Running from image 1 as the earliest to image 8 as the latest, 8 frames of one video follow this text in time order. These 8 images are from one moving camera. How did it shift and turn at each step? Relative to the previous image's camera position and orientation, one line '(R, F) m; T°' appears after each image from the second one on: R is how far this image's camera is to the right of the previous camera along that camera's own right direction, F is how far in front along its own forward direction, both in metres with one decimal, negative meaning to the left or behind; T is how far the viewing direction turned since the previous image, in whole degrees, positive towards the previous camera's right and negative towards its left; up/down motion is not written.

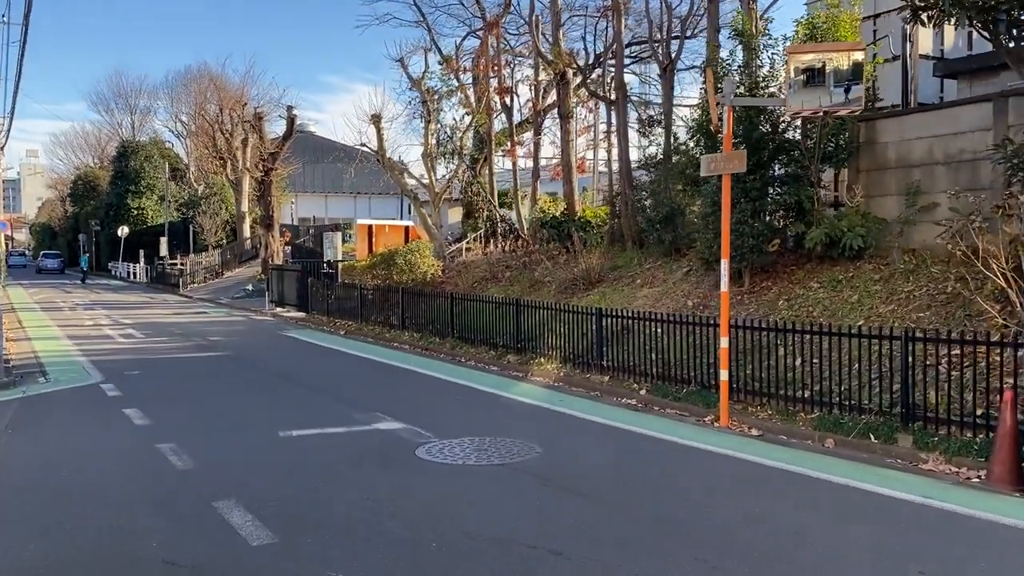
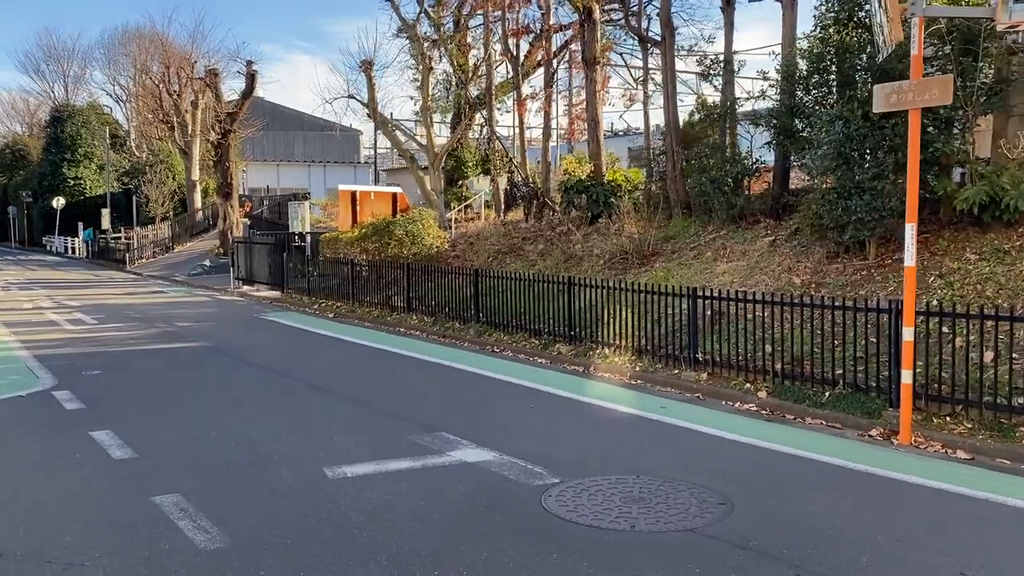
(-1.5, +2.7) m; +4°
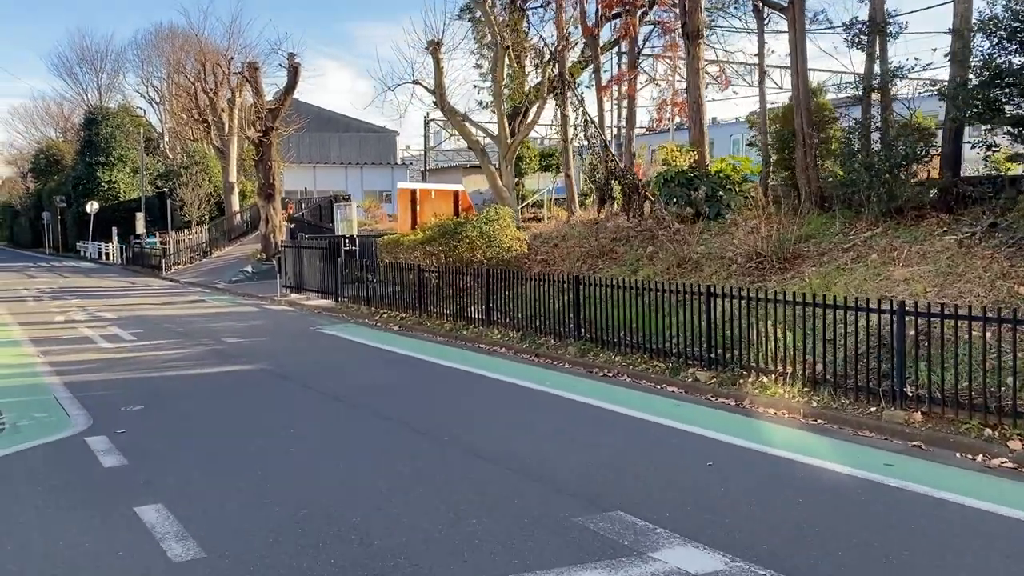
(-1.1, +2.2) m; -2°
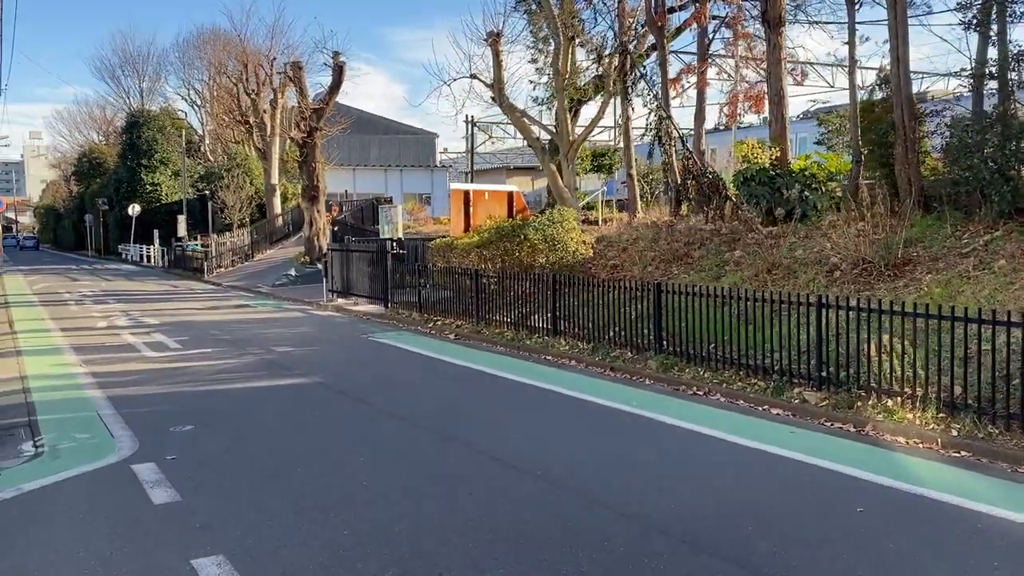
(-0.5, +1.0) m; -2°
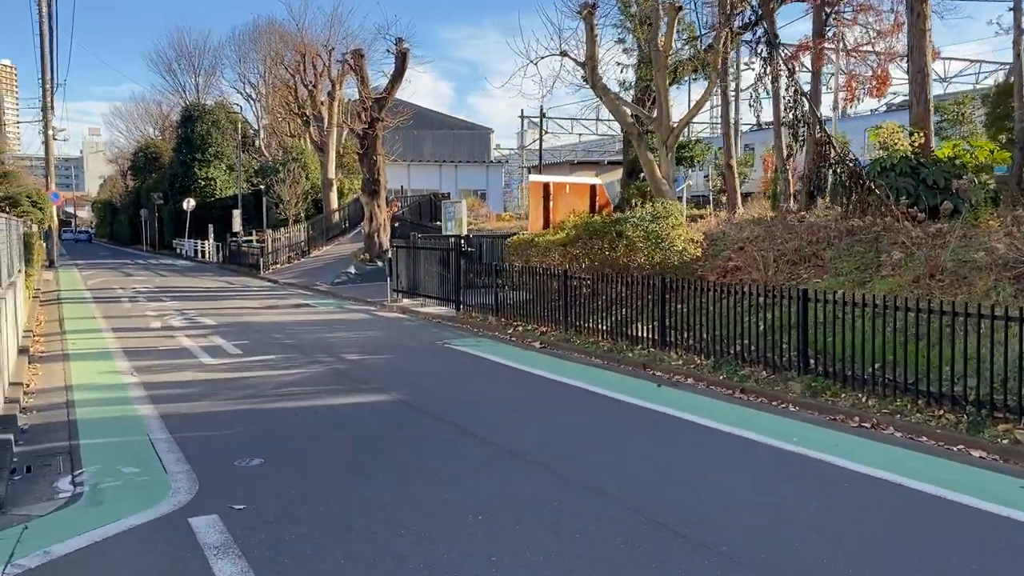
(-0.8, +1.7) m; -3°
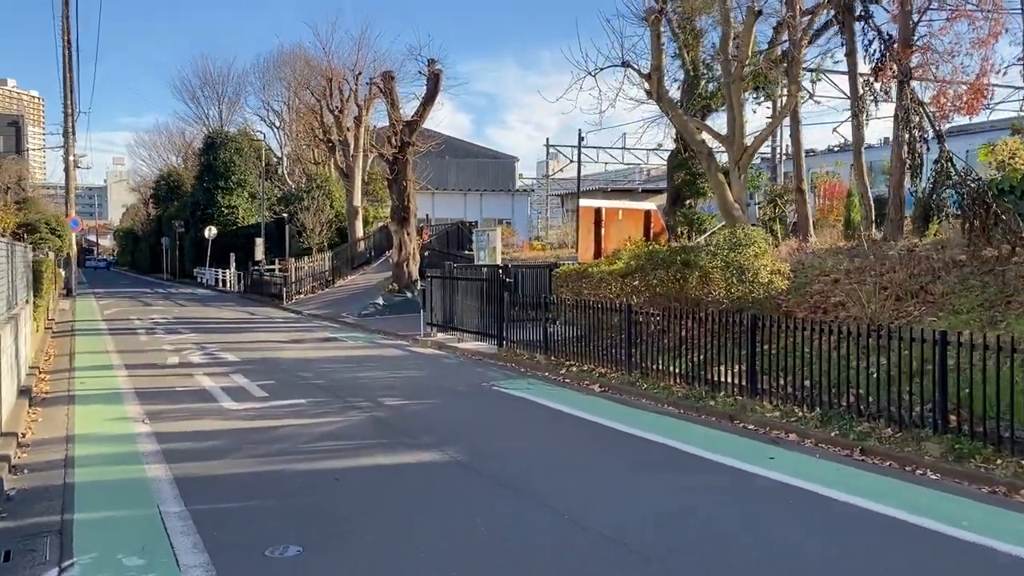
(-0.6, +1.5) m; -1°
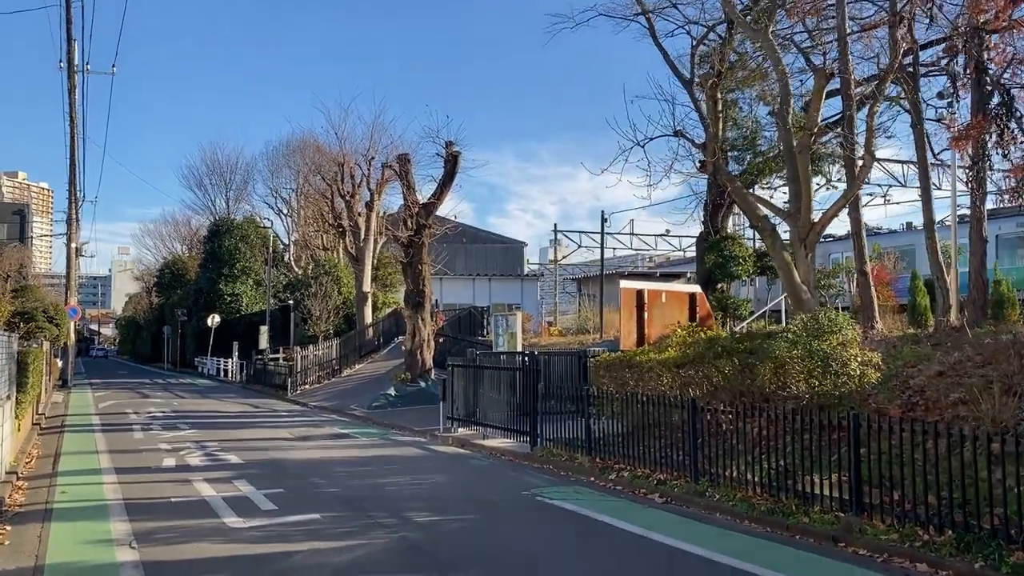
(-0.5, +1.5) m; 0°
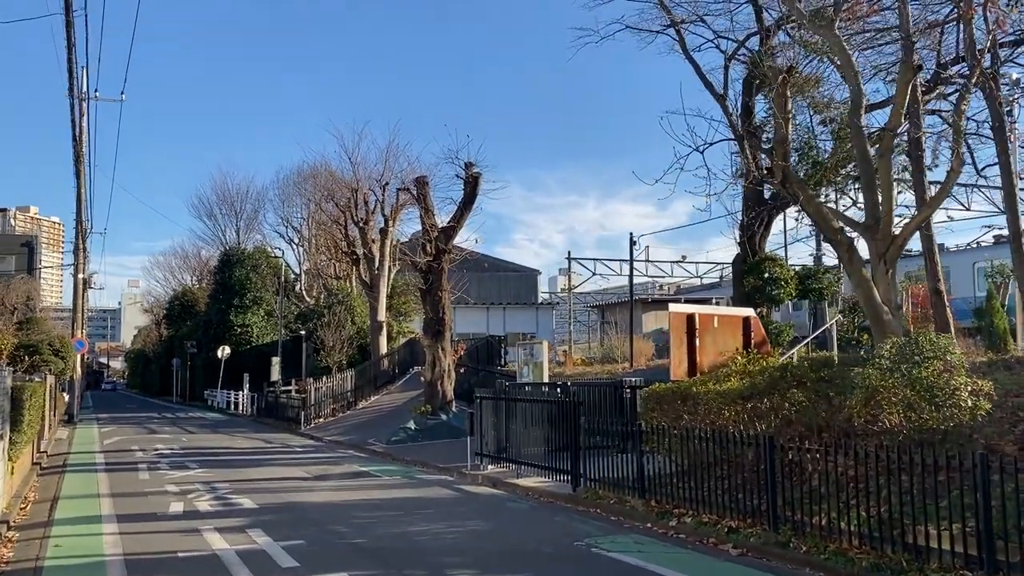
(-0.5, +1.2) m; -1°
